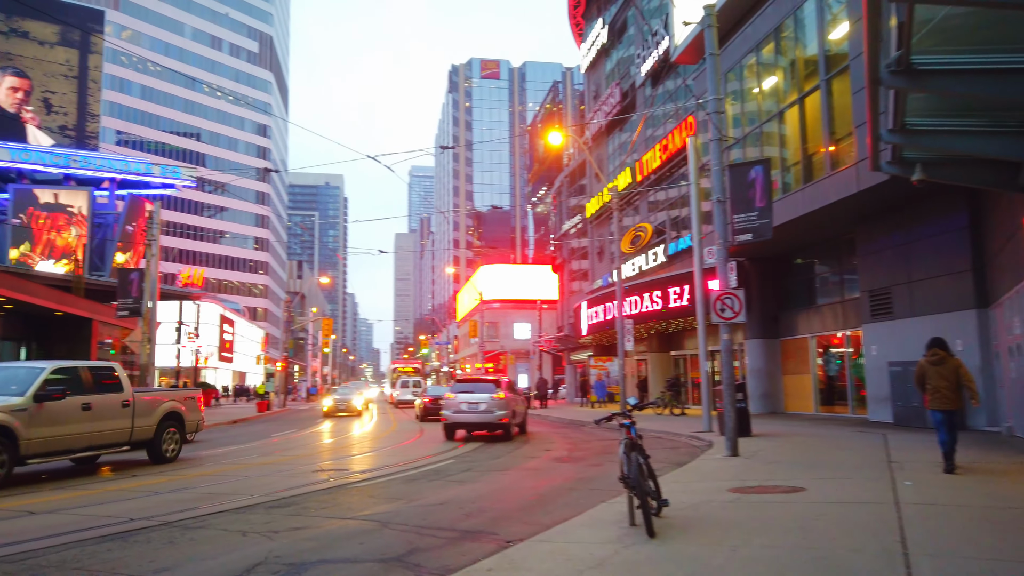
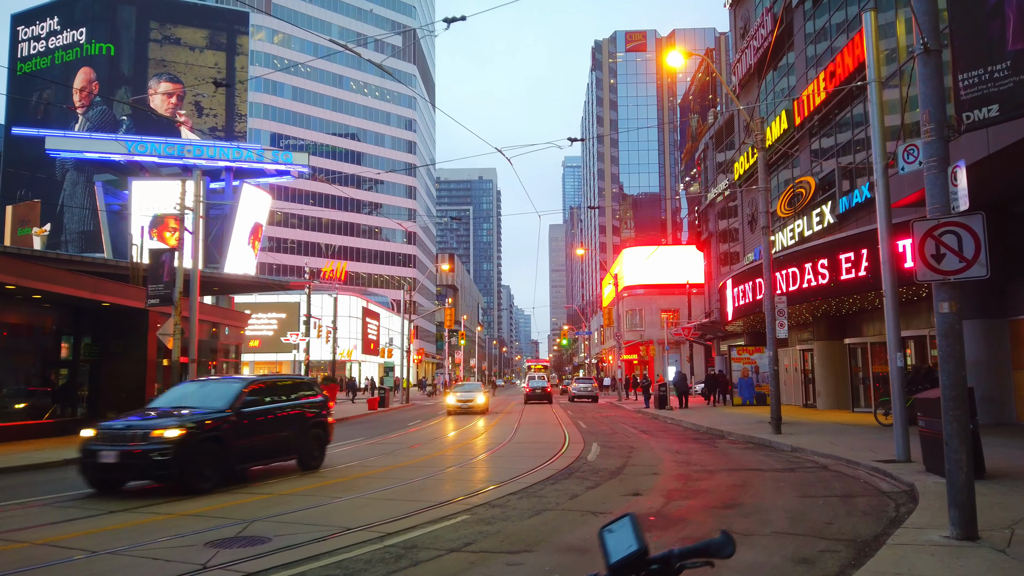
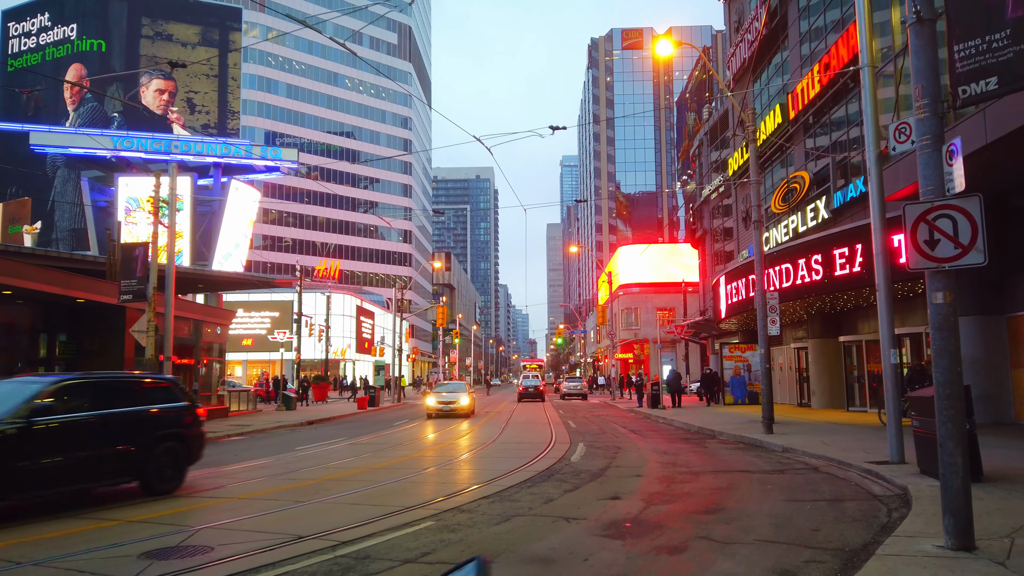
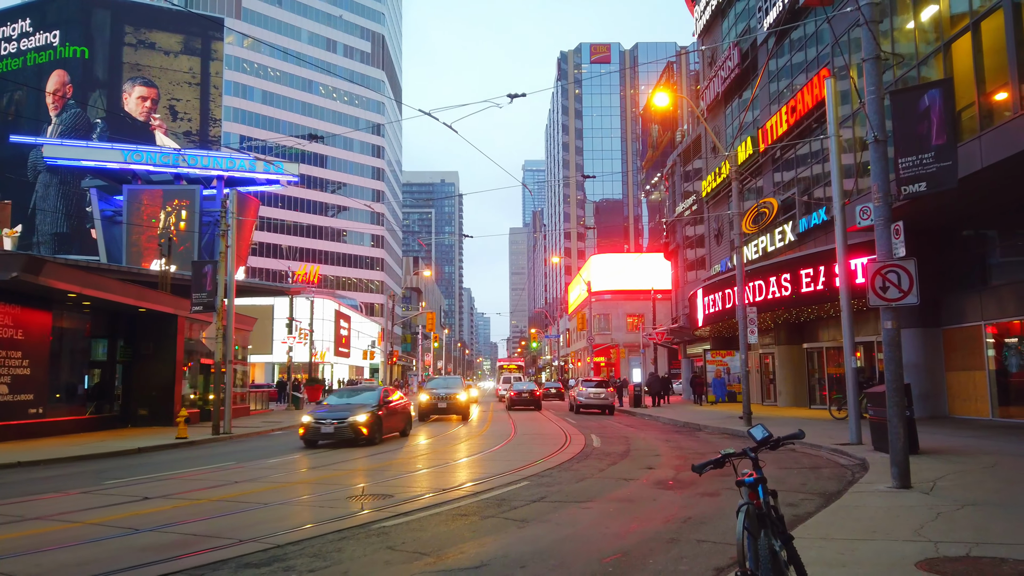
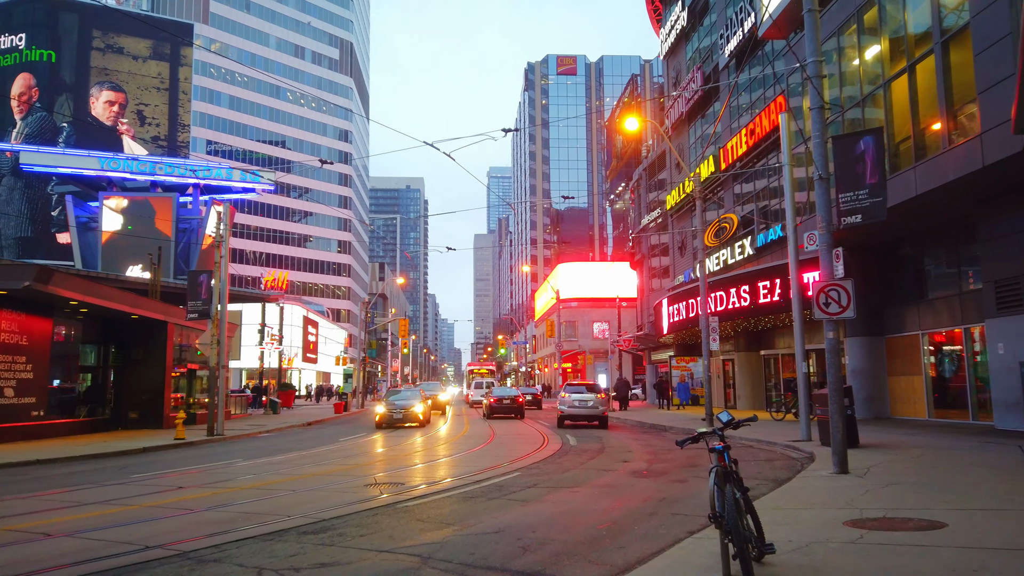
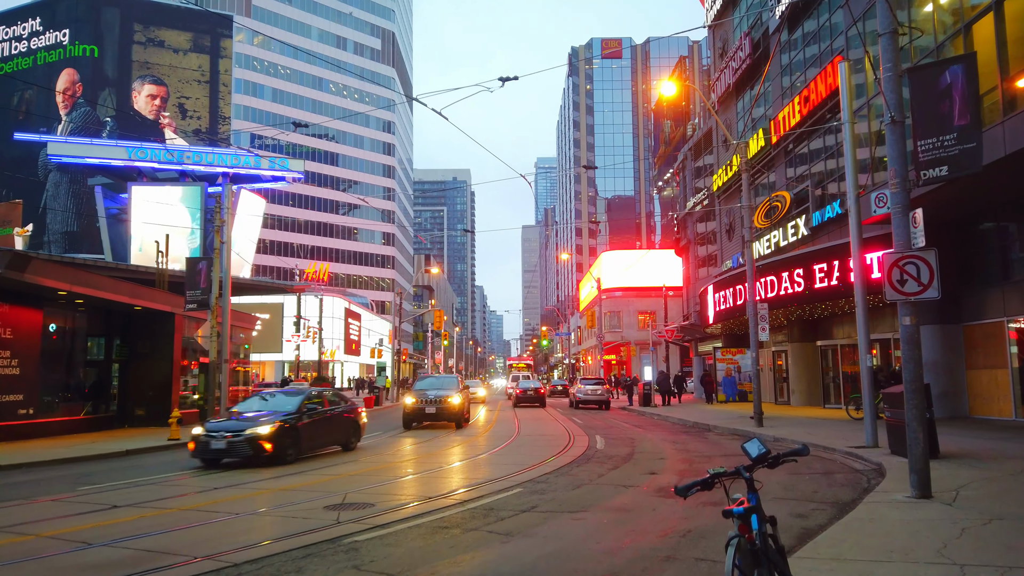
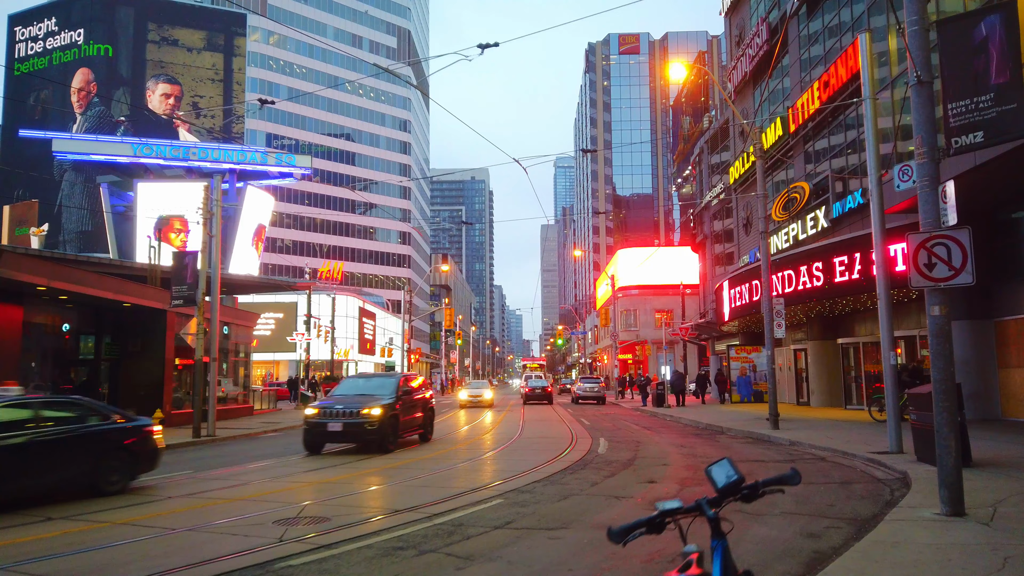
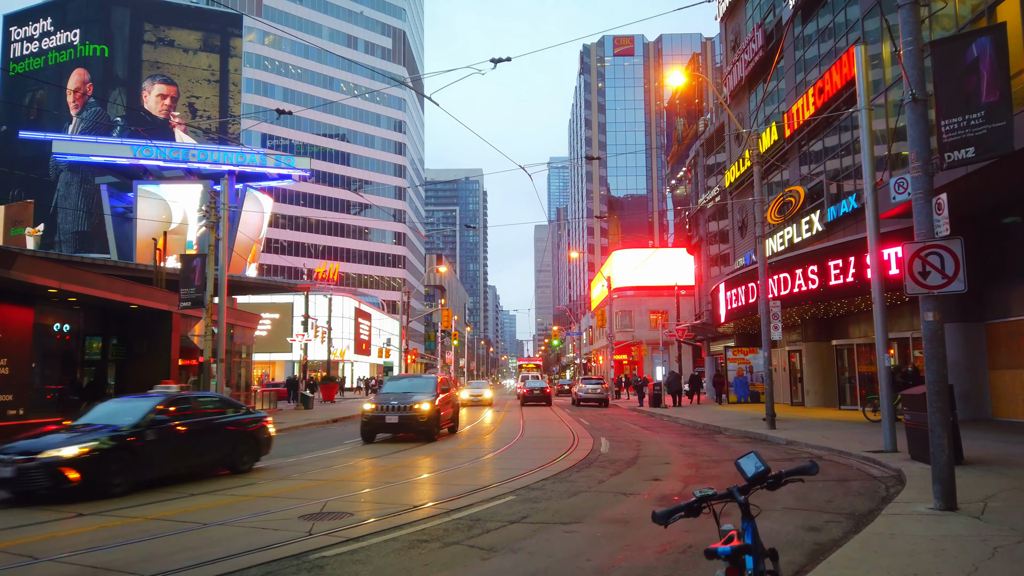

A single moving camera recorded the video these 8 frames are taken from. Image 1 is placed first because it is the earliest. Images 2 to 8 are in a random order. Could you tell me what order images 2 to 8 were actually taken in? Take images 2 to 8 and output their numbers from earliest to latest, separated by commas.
5, 4, 6, 8, 7, 2, 3
